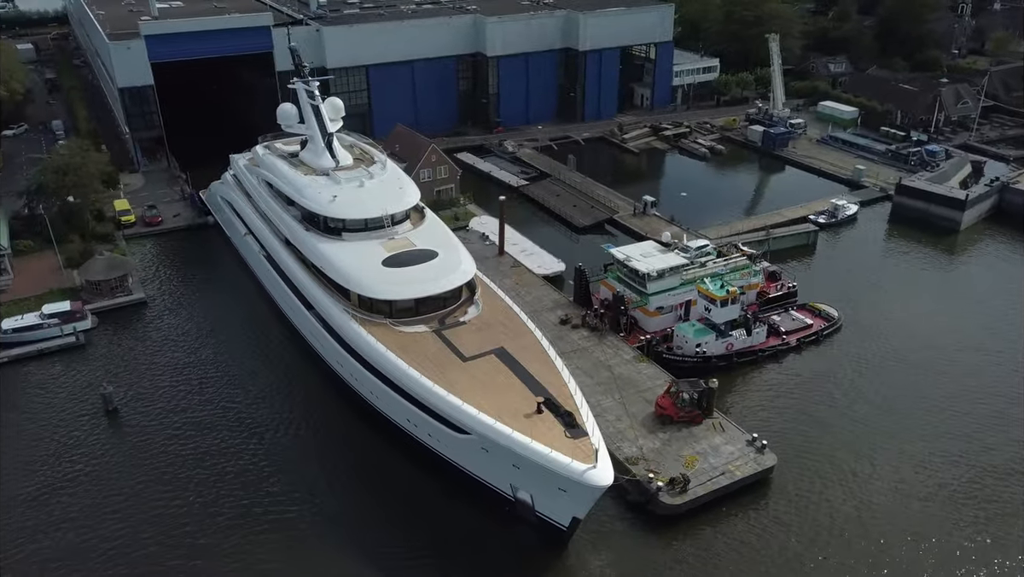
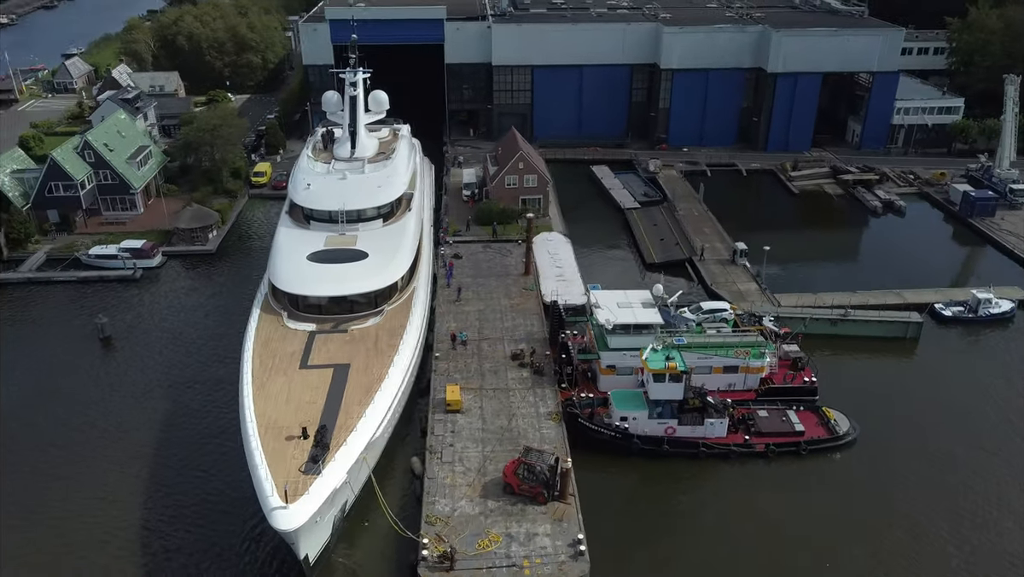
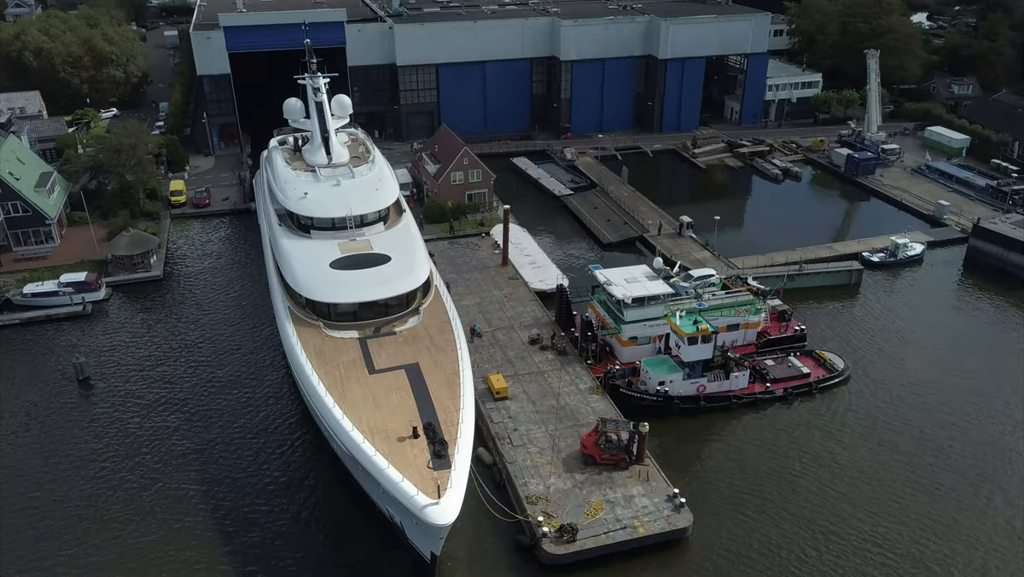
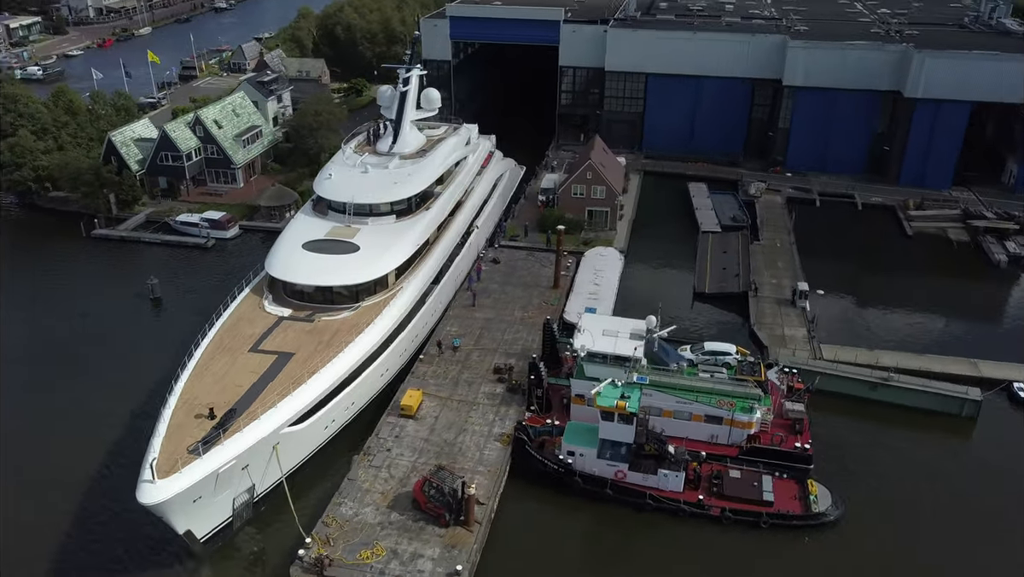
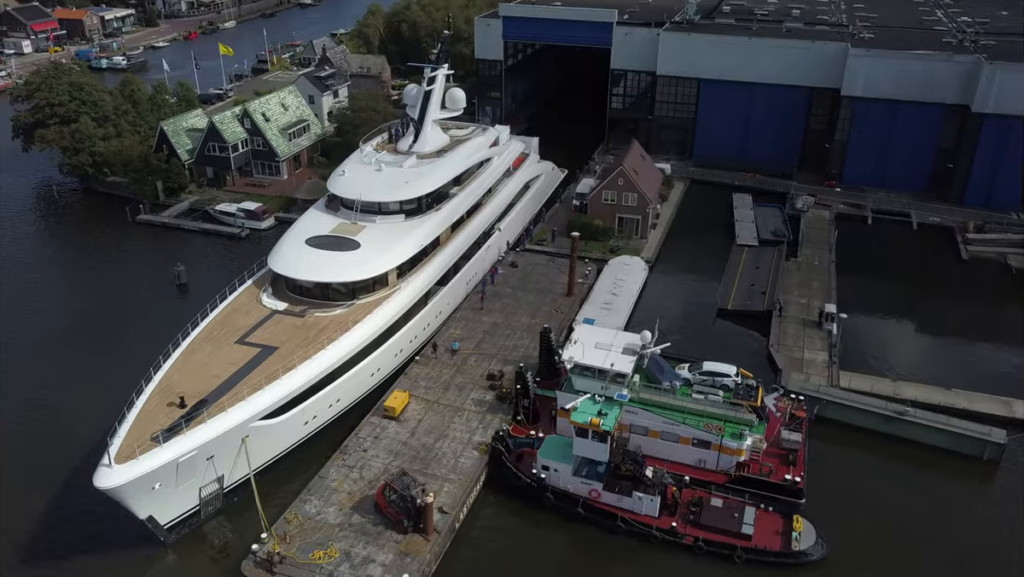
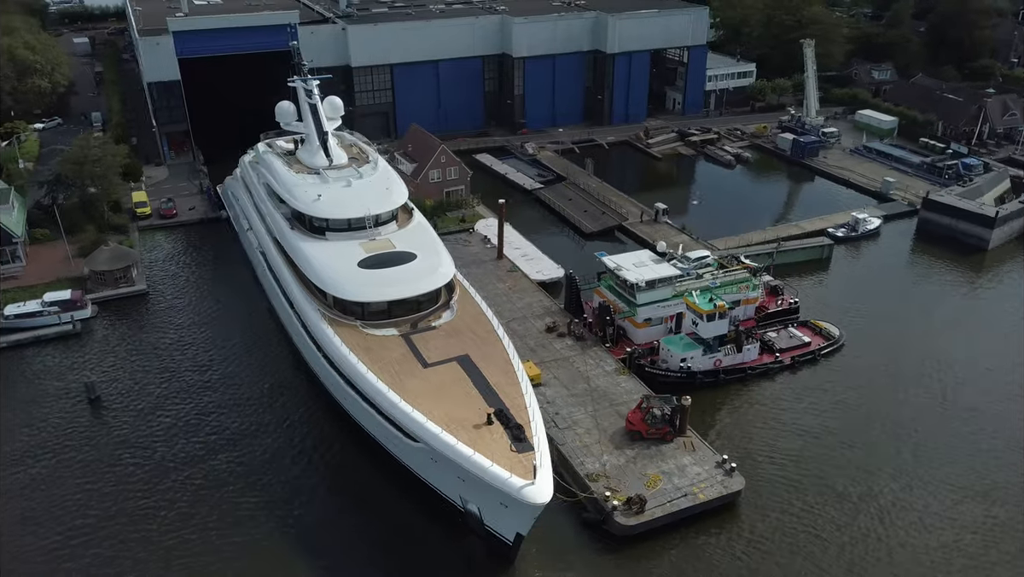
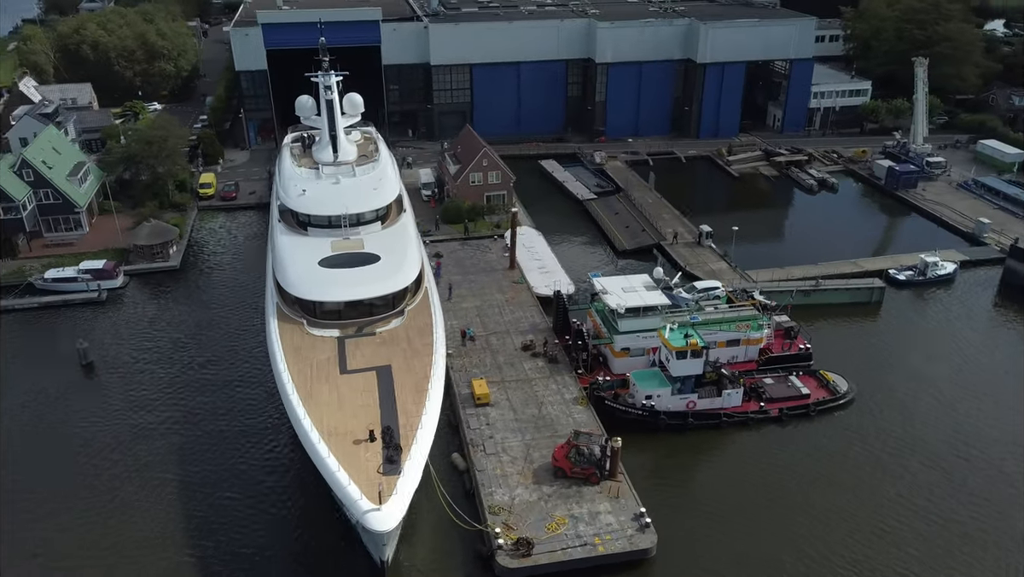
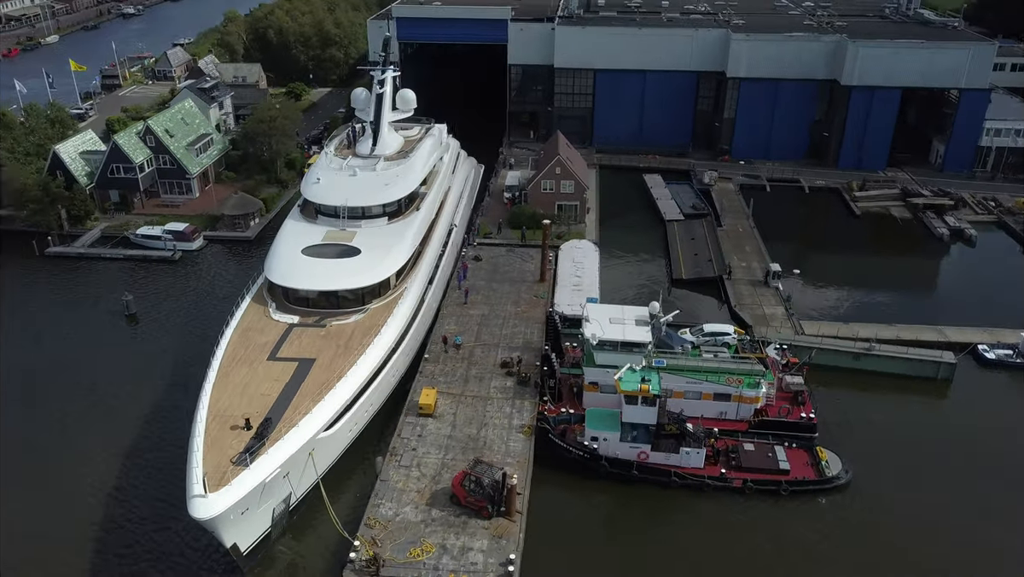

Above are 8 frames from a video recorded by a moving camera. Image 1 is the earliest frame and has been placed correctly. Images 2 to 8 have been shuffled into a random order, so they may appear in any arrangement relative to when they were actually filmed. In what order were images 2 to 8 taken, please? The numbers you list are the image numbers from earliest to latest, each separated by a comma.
6, 3, 7, 2, 8, 4, 5
